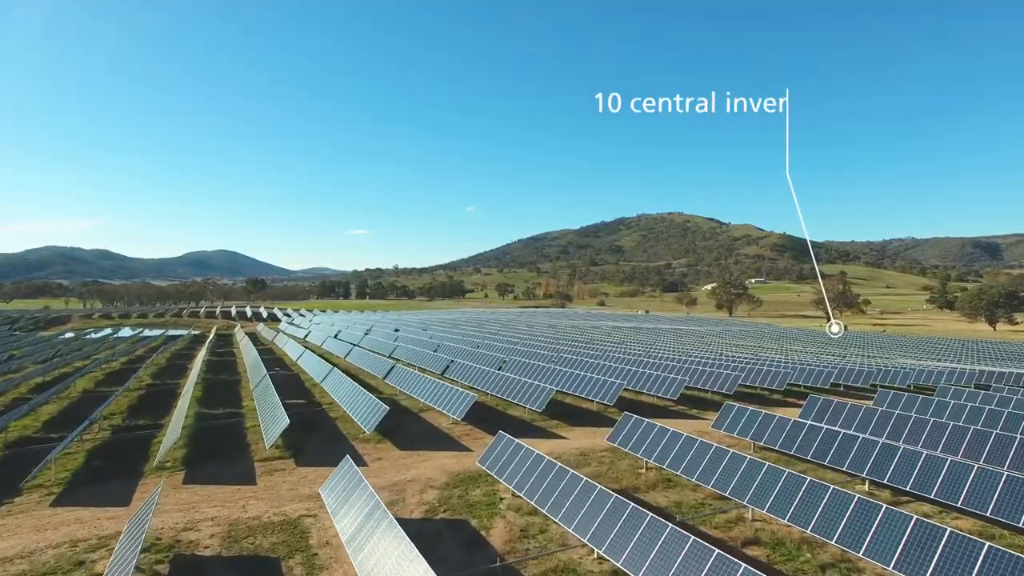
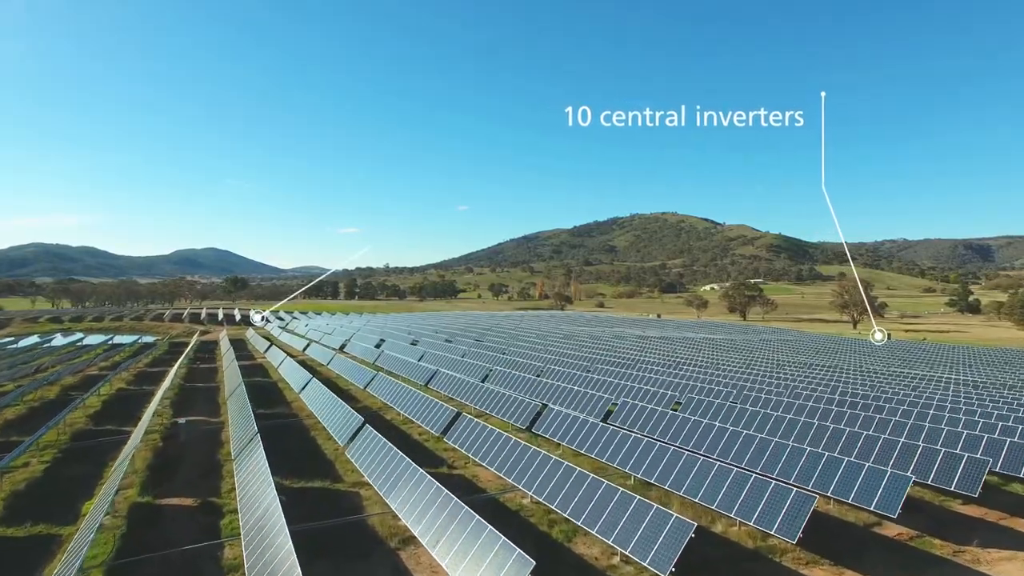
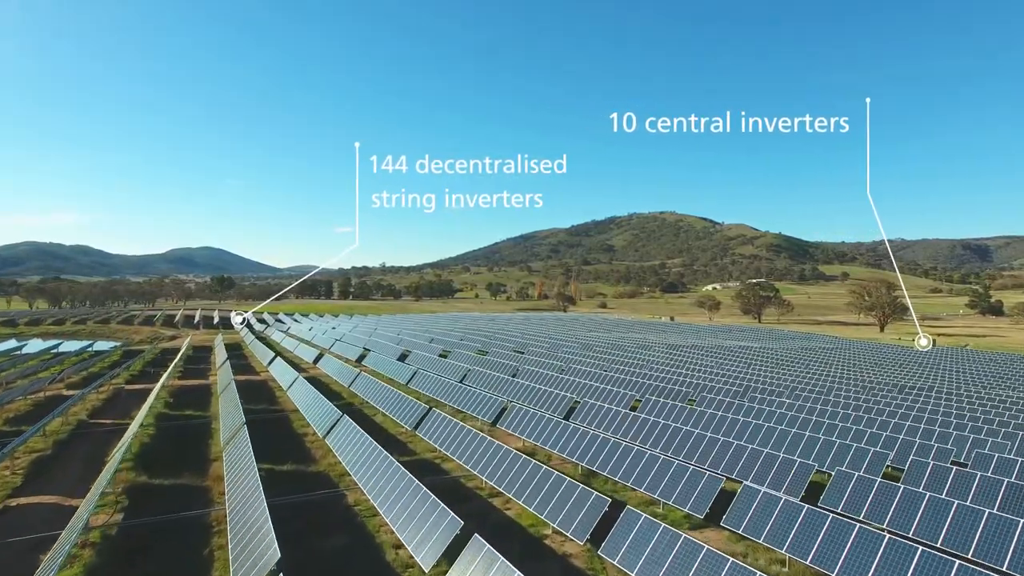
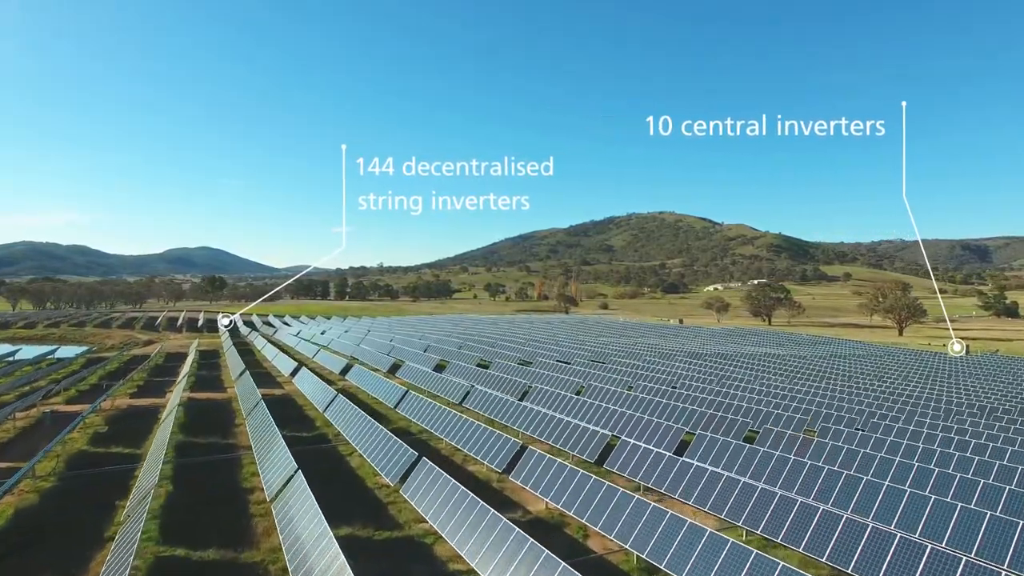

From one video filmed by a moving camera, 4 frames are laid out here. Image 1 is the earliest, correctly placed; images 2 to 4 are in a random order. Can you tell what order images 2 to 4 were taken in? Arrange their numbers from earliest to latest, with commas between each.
2, 3, 4
